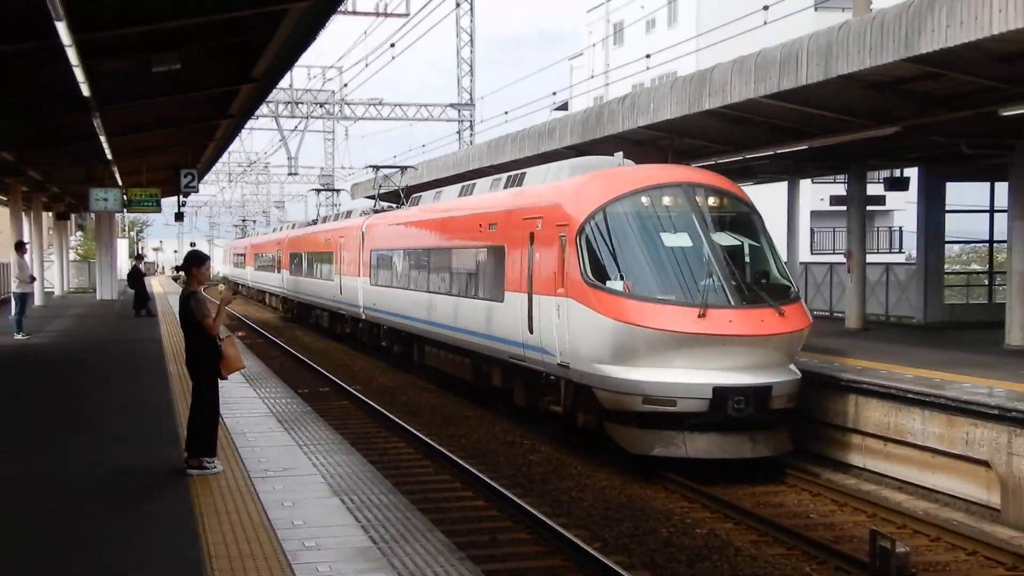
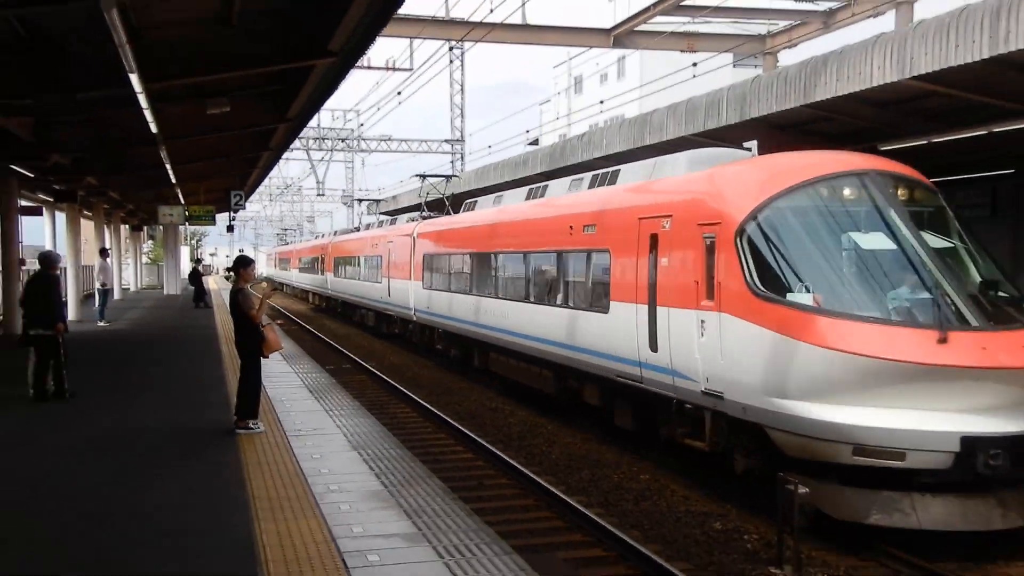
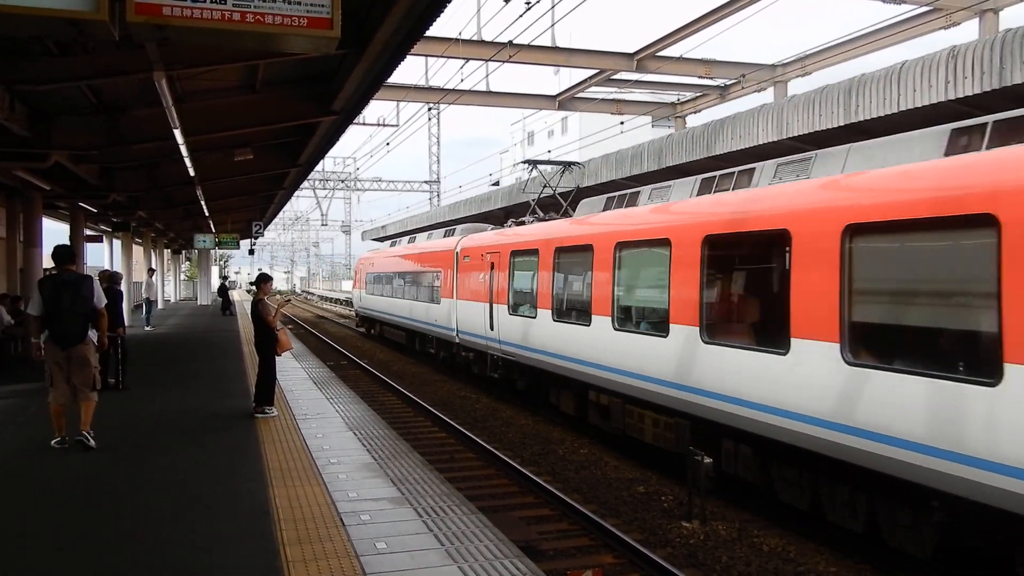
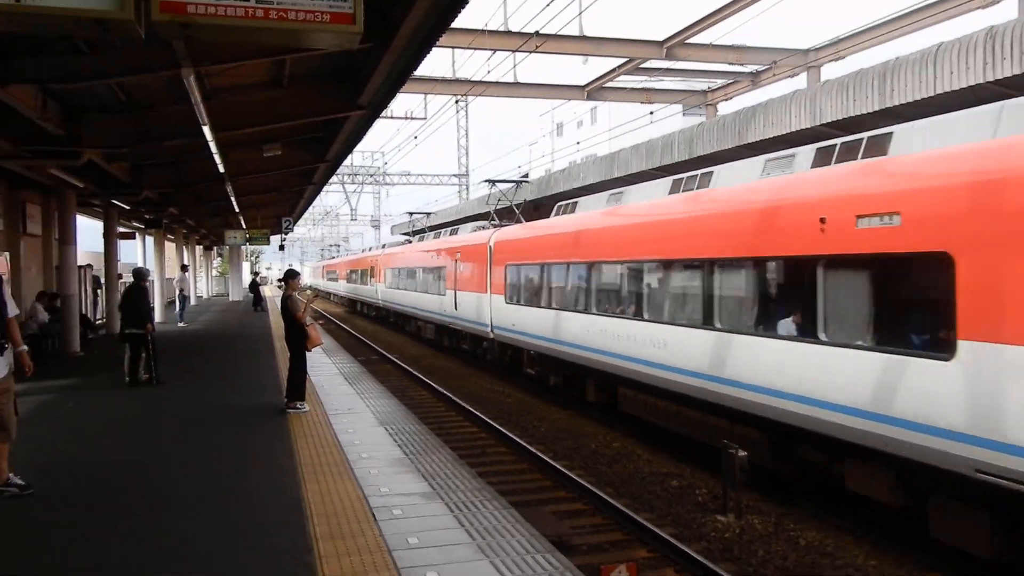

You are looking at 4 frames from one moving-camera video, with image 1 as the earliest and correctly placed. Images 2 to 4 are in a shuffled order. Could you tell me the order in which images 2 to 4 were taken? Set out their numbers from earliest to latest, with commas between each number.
2, 4, 3
